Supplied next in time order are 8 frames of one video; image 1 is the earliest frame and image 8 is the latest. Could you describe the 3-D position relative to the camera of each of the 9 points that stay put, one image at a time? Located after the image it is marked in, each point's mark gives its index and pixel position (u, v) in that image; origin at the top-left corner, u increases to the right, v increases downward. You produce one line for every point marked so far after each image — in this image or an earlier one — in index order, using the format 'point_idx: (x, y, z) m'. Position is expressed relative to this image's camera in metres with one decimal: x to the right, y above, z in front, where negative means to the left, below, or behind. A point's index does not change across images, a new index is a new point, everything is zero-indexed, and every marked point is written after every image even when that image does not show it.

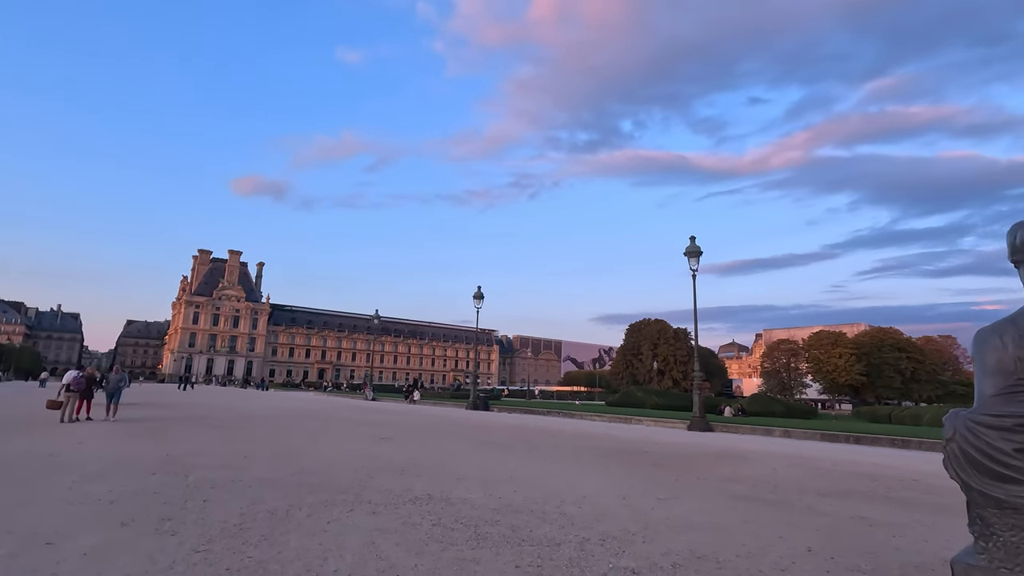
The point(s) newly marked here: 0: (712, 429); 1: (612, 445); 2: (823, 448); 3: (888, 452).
0: (+7.3, -5.2, +19.4) m
1: (+2.5, -4.0, +13.4) m
2: (+8.0, -4.1, +13.7) m
3: (+9.1, -4.0, +12.9) m
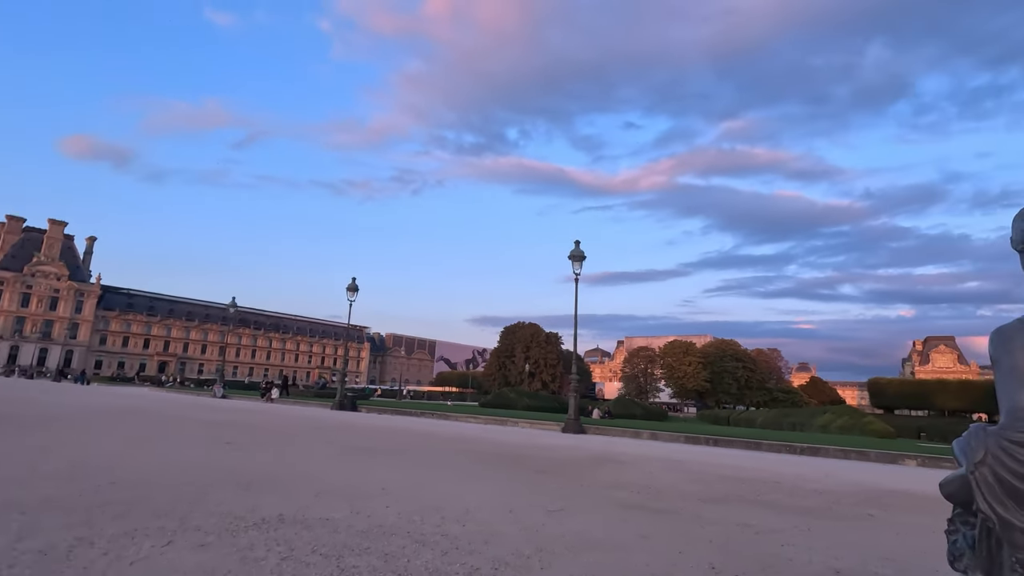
0: (+2.7, -5.3, +19.7) m
1: (-0.5, -3.9, +12.8) m
2: (+4.7, -4.4, +14.3) m
3: (+6.0, -4.3, +13.8) m
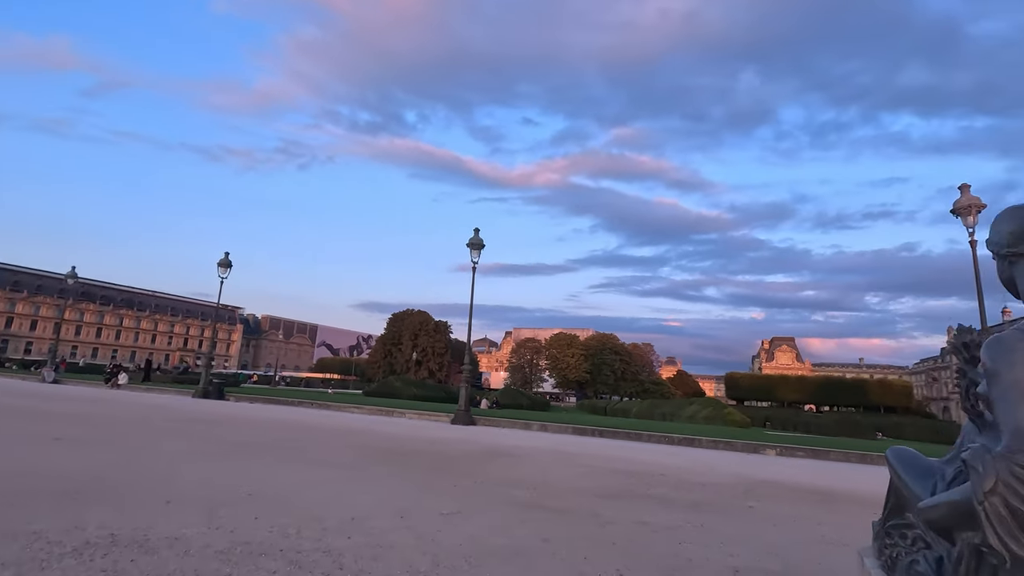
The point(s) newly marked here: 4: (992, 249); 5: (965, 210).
0: (-1.4, -4.9, +19.4) m
1: (-3.1, -3.5, +12.0) m
2: (+1.7, -4.2, +14.5) m
3: (+3.1, -4.2, +14.3) m
4: (+1.8, +0.1, +2.0) m
5: (+11.0, +1.9, +13.0) m
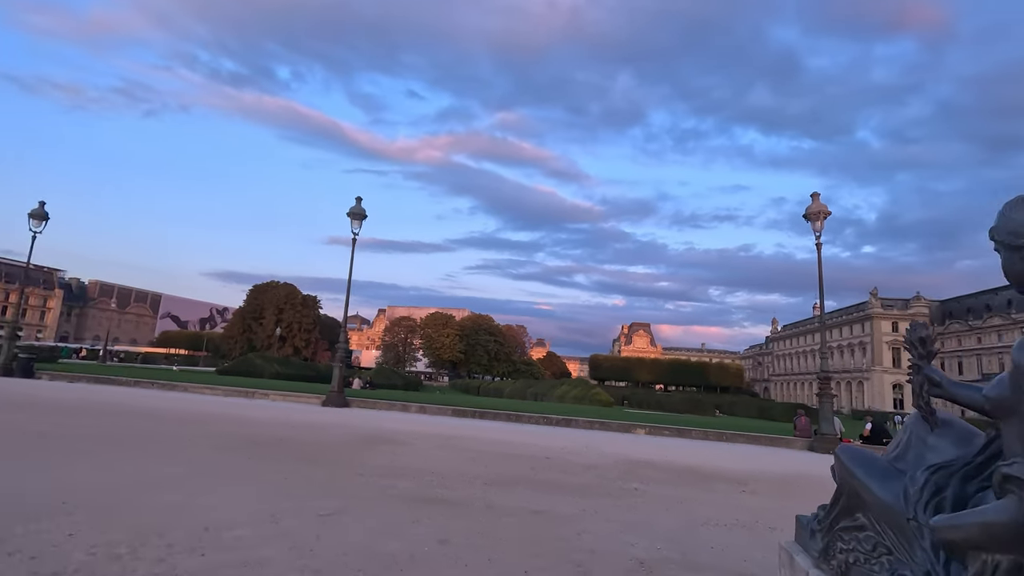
0: (-5.6, -4.0, +18.2) m
1: (-5.5, -2.8, +10.6) m
2: (-1.4, -3.6, +14.2) m
3: (-0.1, -3.7, +14.2) m
4: (+1.7, +0.2, +1.9) m
5: (+8.3, +2.0, +14.6) m
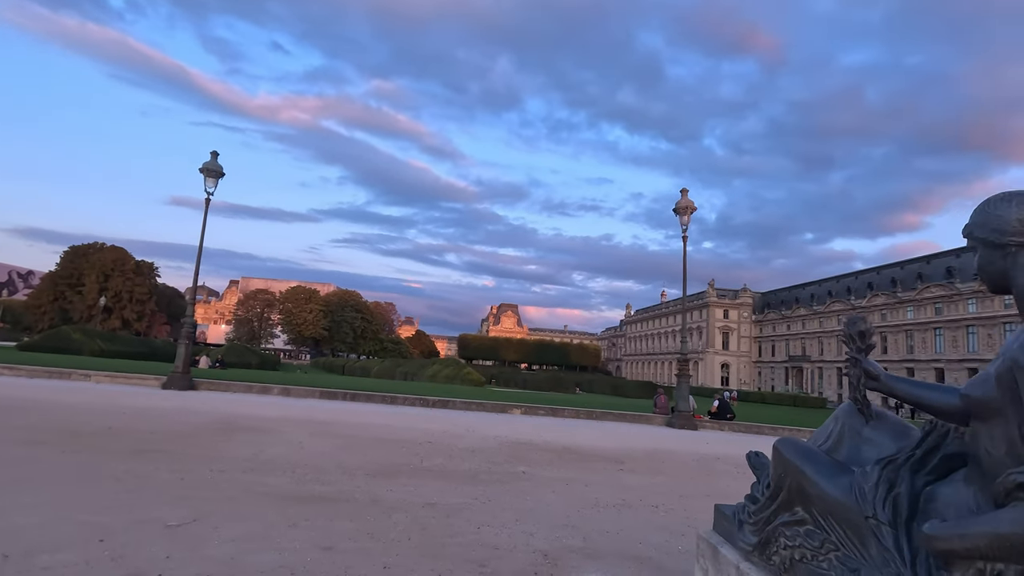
0: (-9.6, -3.0, +16.1) m
1: (-7.6, -2.2, +8.7) m
2: (-4.6, -3.0, +13.1) m
3: (-3.2, -3.1, +13.5) m
4: (+1.6, +0.2, +1.8) m
5: (+5.0, +2.3, +15.7) m
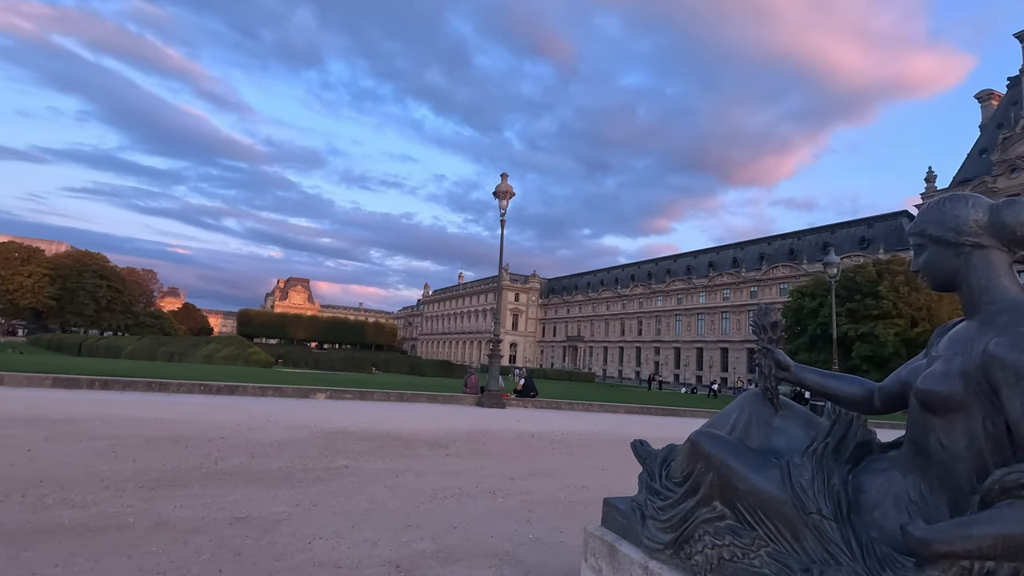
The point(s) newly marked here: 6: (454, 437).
0: (-14.3, -1.9, +11.2) m
1: (-9.7, -1.4, +4.9) m
2: (-8.6, -2.2, +10.2) m
3: (-7.5, -2.4, +11.1) m
4: (+1.4, +0.2, +1.9) m
5: (-0.3, +2.8, +16.0) m
6: (-1.0, -2.7, +9.6) m
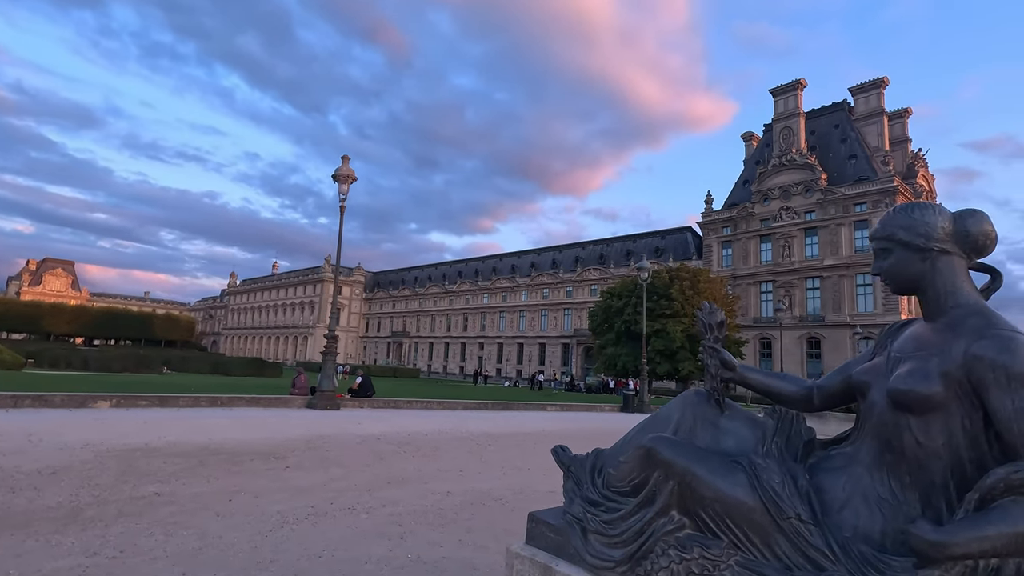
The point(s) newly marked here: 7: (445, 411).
0: (-16.6, -1.3, +5.7) m
1: (-10.2, -1.1, +1.3) m
2: (-10.8, -1.8, +6.7) m
3: (-10.1, -2.0, +7.9) m
4: (+1.4, +0.2, +1.9) m
5: (-4.6, +3.0, +14.8) m
6: (-3.5, -2.5, +8.5) m
7: (-2.0, -3.7, +15.9) m
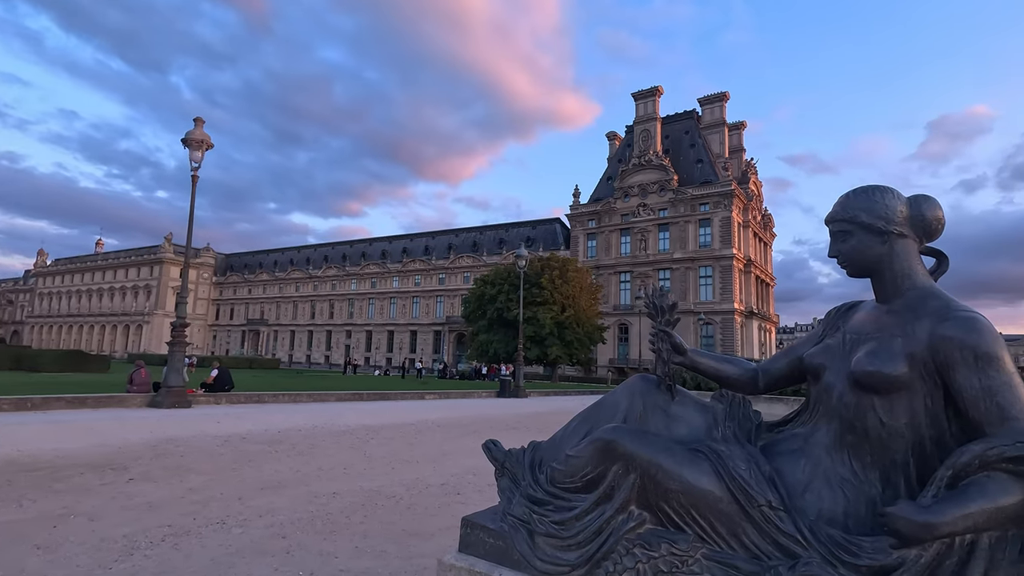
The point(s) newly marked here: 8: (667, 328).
0: (-17.1, -0.9, +1.4) m
1: (-9.9, -0.9, -1.4) m
2: (-11.8, -1.5, +3.7) m
3: (-11.3, -1.6, +5.0) m
4: (+1.2, +0.2, +1.9) m
5: (-7.6, +3.5, +12.9) m
6: (-5.1, -2.2, +7.2) m
7: (-5.4, -3.2, +14.8) m
8: (+0.7, -0.2, +2.4) m
